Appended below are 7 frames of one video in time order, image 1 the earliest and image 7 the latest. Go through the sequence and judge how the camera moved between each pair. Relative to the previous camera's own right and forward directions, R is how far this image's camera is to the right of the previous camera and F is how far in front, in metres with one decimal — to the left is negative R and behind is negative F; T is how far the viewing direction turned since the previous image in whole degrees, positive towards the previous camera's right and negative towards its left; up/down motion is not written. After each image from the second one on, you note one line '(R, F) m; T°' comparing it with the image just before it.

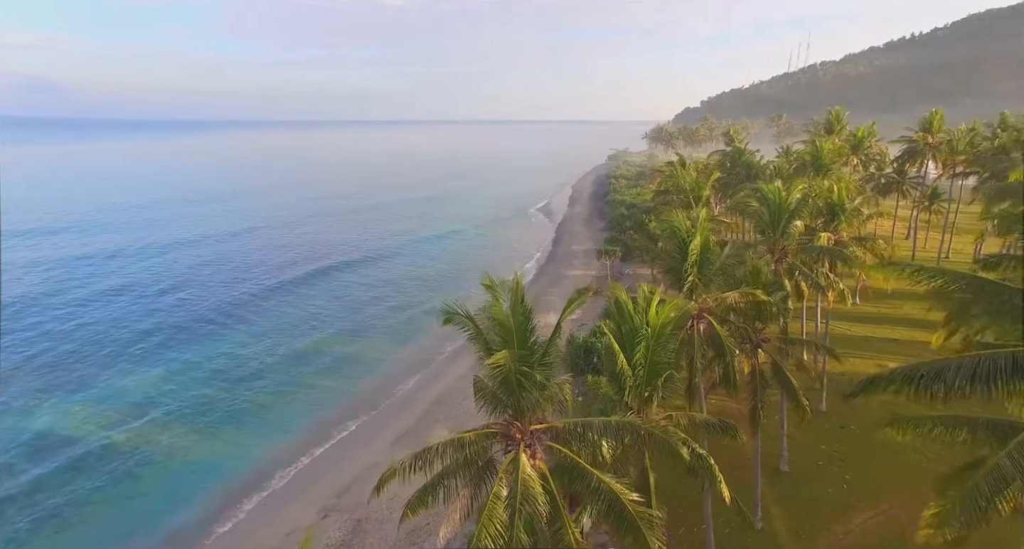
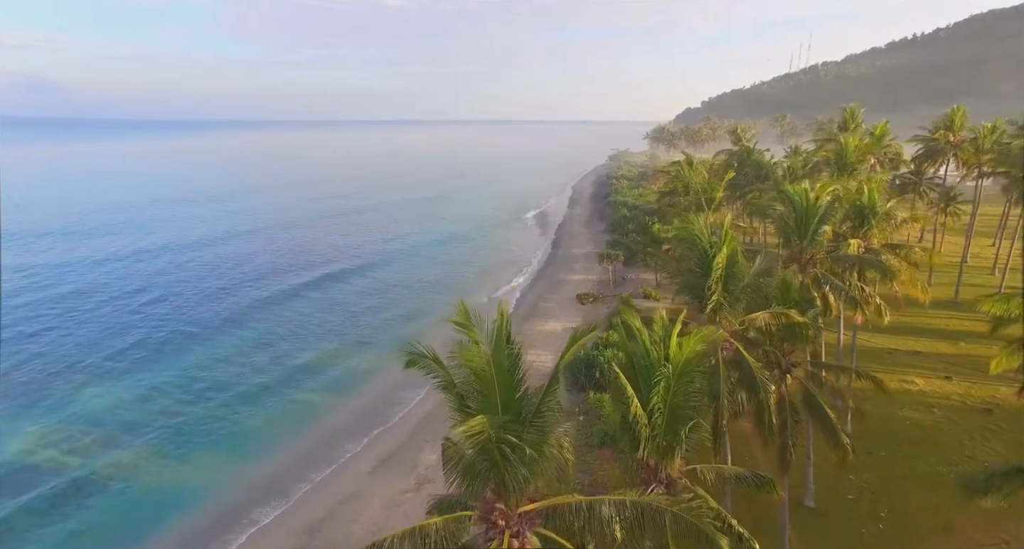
(+0.2, +2.0) m; 0°
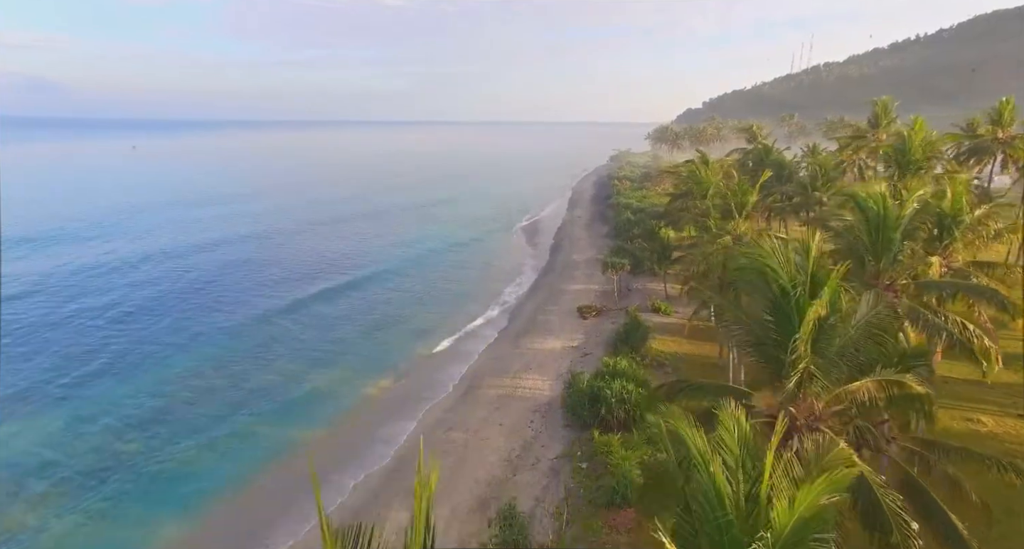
(+0.3, +3.8) m; 0°
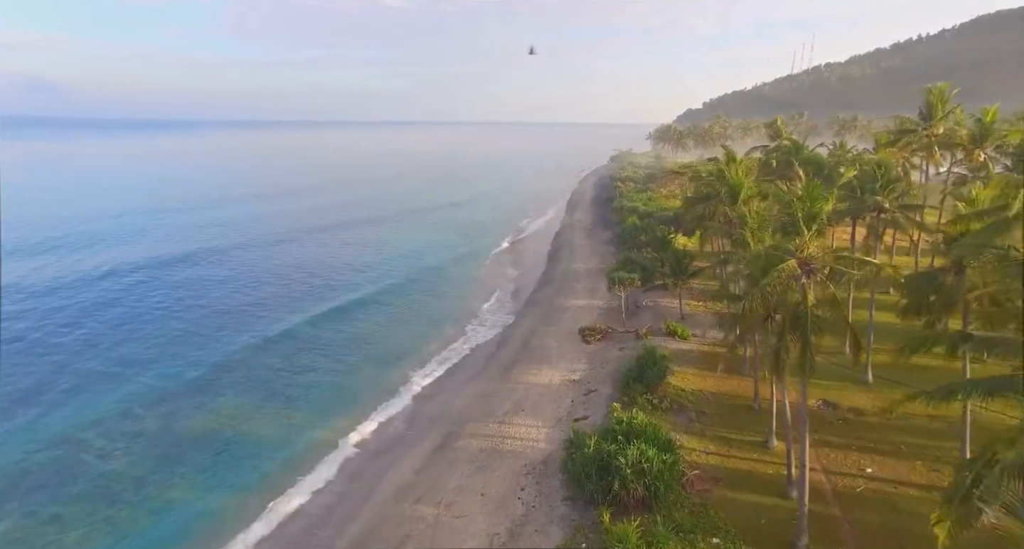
(+0.5, +5.1) m; 0°
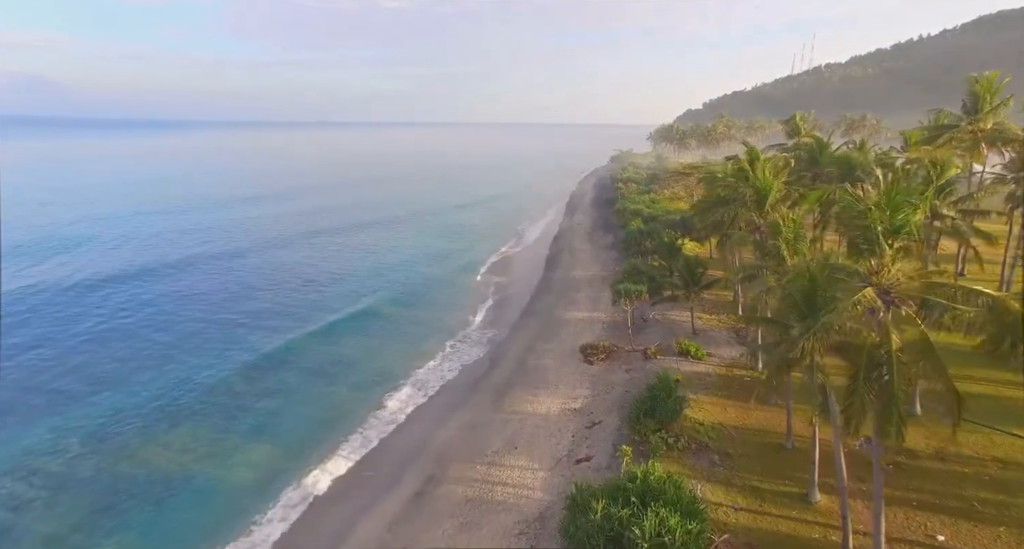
(+0.3, +3.3) m; 0°
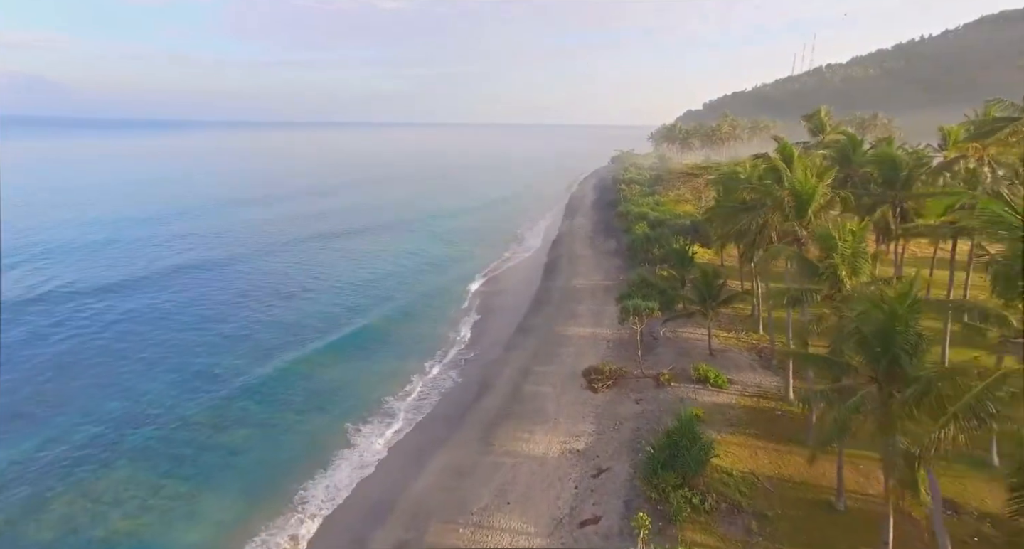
(+0.3, +3.5) m; 0°
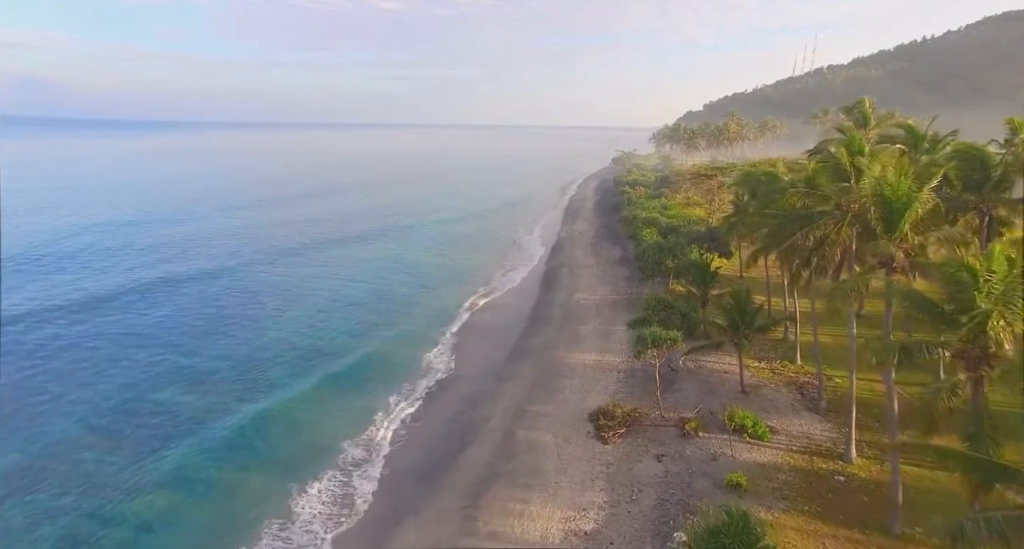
(+0.3, +4.6) m; 0°
